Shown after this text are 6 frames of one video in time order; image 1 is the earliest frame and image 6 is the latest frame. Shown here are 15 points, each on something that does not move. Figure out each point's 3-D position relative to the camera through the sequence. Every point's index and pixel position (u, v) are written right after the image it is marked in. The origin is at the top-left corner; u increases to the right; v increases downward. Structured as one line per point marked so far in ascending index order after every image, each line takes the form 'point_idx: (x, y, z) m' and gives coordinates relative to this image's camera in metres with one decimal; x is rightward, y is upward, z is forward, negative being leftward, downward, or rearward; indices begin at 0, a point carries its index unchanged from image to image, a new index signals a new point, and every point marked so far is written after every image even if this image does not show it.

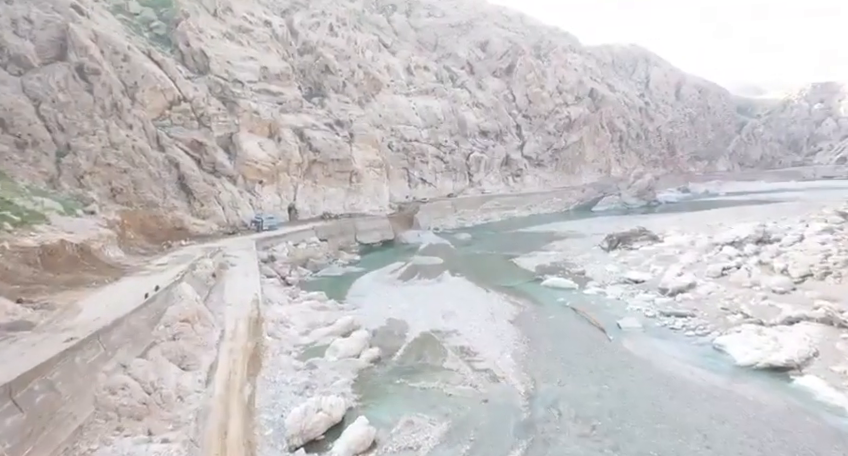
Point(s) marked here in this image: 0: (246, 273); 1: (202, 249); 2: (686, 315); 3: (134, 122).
0: (-6.7, -1.7, +15.5) m
1: (-9.2, -0.8, +17.1) m
2: (+6.8, -2.3, +10.7) m
3: (-13.5, +5.0, +19.3) m
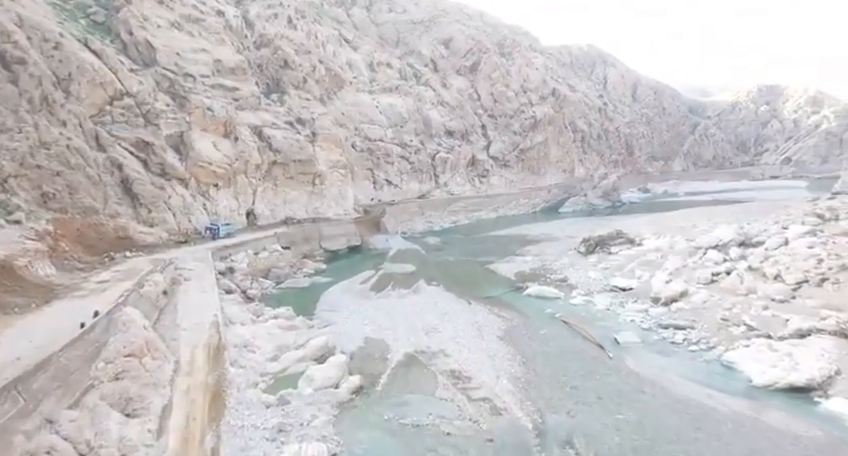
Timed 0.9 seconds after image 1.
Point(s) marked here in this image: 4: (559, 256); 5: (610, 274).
0: (-7.4, -2.1, +13.8) m
1: (-10.1, -1.2, +15.2) m
2: (+6.5, -2.5, +10.3) m
3: (-14.6, +4.5, +17.0) m
4: (+6.5, -1.5, +19.8) m
5: (+7.1, -1.8, +15.7) m
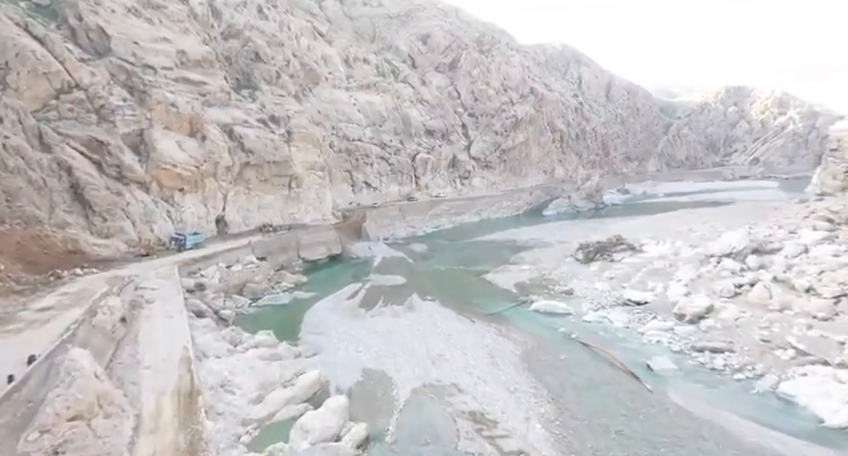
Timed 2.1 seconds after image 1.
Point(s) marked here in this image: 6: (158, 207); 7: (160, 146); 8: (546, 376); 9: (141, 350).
0: (-7.4, -2.5, +11.9) m
1: (-10.2, -1.7, +13.1) m
2: (+6.8, -2.8, +9.3) m
3: (-14.8, +4.0, +14.5) m
4: (+6.1, -1.8, +18.9) m
5: (+6.9, -2.1, +14.8) m
6: (-12.1, +1.0, +18.8) m
7: (-12.5, +3.9, +19.6) m
8: (+2.8, -3.4, +9.5) m
9: (-6.7, -2.9, +9.7) m
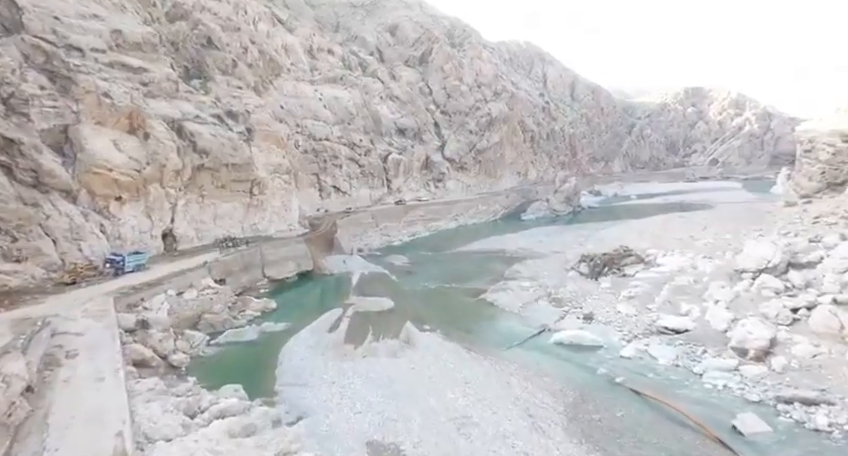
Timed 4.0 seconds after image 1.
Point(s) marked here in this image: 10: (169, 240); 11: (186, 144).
0: (-7.1, -3.2, +8.9) m
1: (-9.9, -2.4, +9.8) m
2: (+7.3, -3.2, +7.6) m
3: (-14.8, +3.2, +10.8) m
4: (+5.7, -2.2, +17.0) m
5: (+6.9, -2.5, +13.0) m
6: (-12.4, +0.2, +15.3) m
7: (-12.9, +3.2, +16.0) m
8: (+3.3, -3.9, +7.4) m
9: (-6.1, -3.5, +6.8) m
10: (-11.4, -0.6, +18.4) m
11: (-11.5, +4.0, +19.9) m
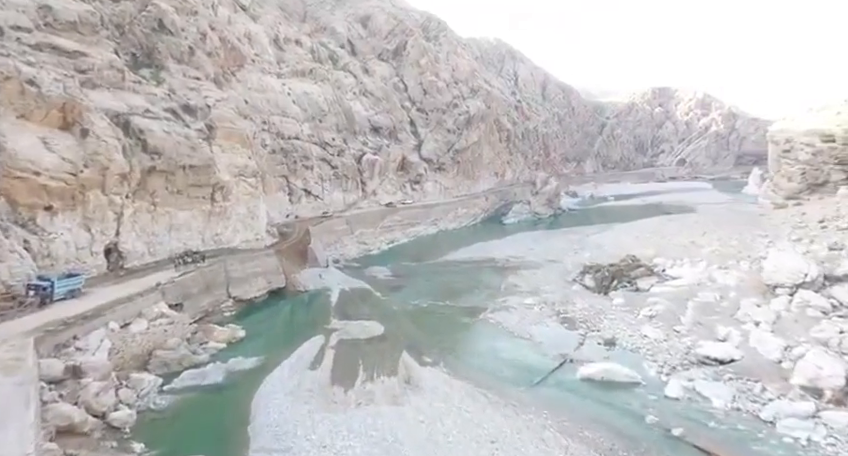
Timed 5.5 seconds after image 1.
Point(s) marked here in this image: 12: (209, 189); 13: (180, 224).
0: (-6.7, -3.7, +6.4) m
1: (-9.6, -2.9, +7.1) m
2: (+7.7, -3.6, +6.2) m
3: (-14.6, +2.6, +7.6) m
4: (+5.4, -2.6, +15.5) m
5: (+7.0, -2.9, +11.6) m
6: (-12.5, -0.3, +12.4) m
7: (-13.1, +2.6, +13.0) m
8: (+3.8, -4.3, +5.7) m
9: (-5.6, -4.1, +4.3) m
10: (-11.7, -1.1, +15.6) m
11: (-12.0, +3.5, +17.0) m
12: (-10.1, +1.8, +19.4) m
13: (-10.8, +0.2, +18.3) m
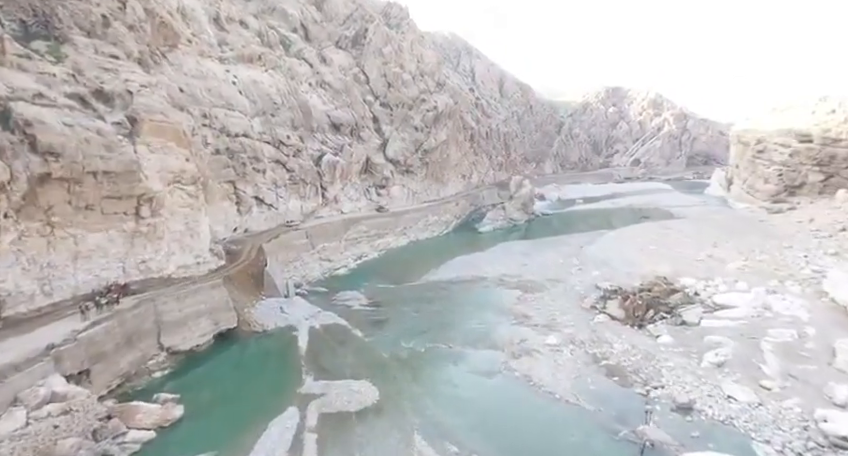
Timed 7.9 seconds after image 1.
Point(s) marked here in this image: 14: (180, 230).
0: (-5.5, -4.6, +2.3) m
1: (-8.5, -3.9, +2.6) m
2: (+8.8, -4.2, +3.8) m
3: (-13.6, +1.6, +2.6) m
4: (+5.4, -3.2, +12.7) m
5: (+7.4, -3.5, +9.0) m
6: (-12.0, -1.3, +7.6) m
7: (-12.8, +1.6, +8.1) m
8: (+5.0, -5.0, +2.8) m
9: (-4.1, -4.9, +0.4) m
10: (-11.6, -2.0, +10.8) m
11: (-12.1, +2.5, +12.2) m
12: (-10.5, +1.0, +14.8) m
13: (-11.0, -0.7, +13.6) m
14: (-9.8, 0.0, +16.8) m
